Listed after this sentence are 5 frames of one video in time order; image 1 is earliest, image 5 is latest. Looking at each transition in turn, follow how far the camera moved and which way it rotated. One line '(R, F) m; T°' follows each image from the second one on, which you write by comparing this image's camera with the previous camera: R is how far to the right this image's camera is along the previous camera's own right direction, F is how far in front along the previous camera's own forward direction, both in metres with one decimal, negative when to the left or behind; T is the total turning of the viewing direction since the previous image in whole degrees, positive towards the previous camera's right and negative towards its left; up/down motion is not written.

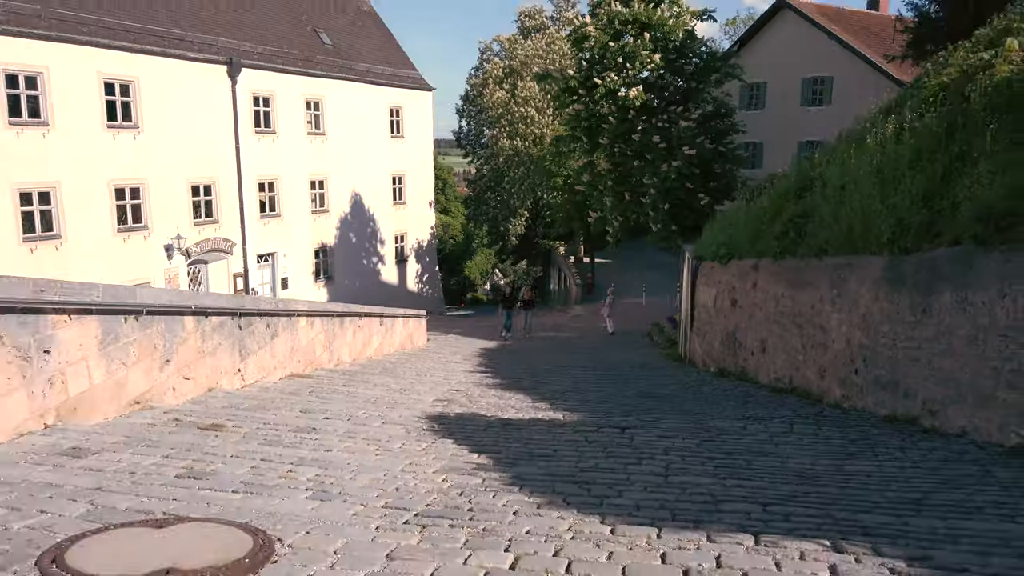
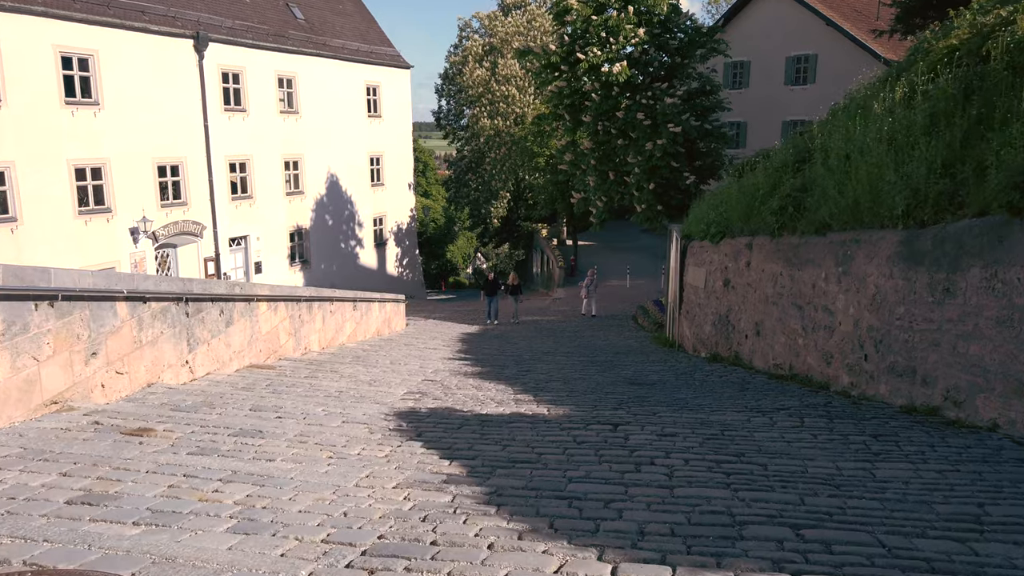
(0.0, +0.9) m; +1°
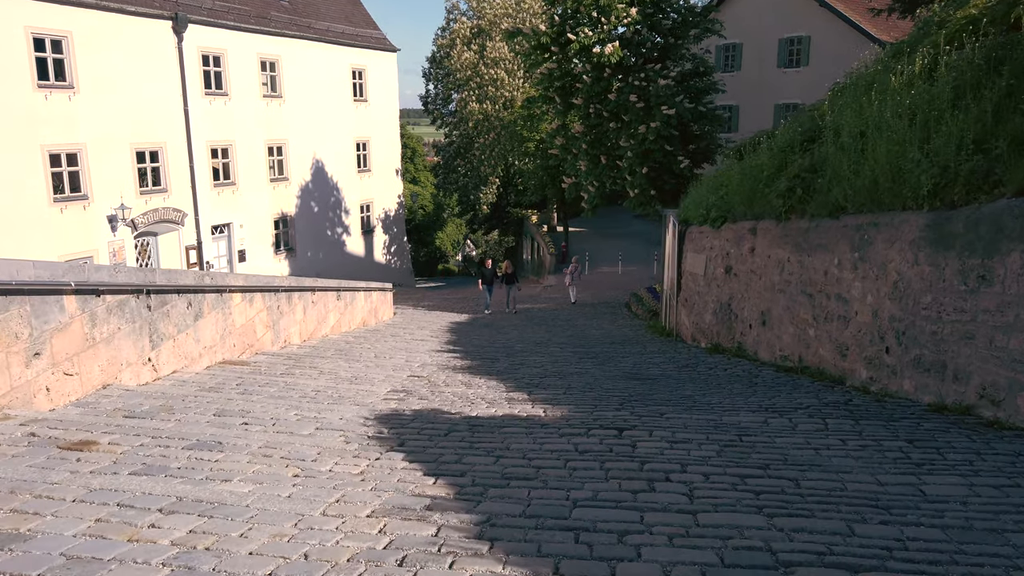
(0.0, +0.7) m; +1°
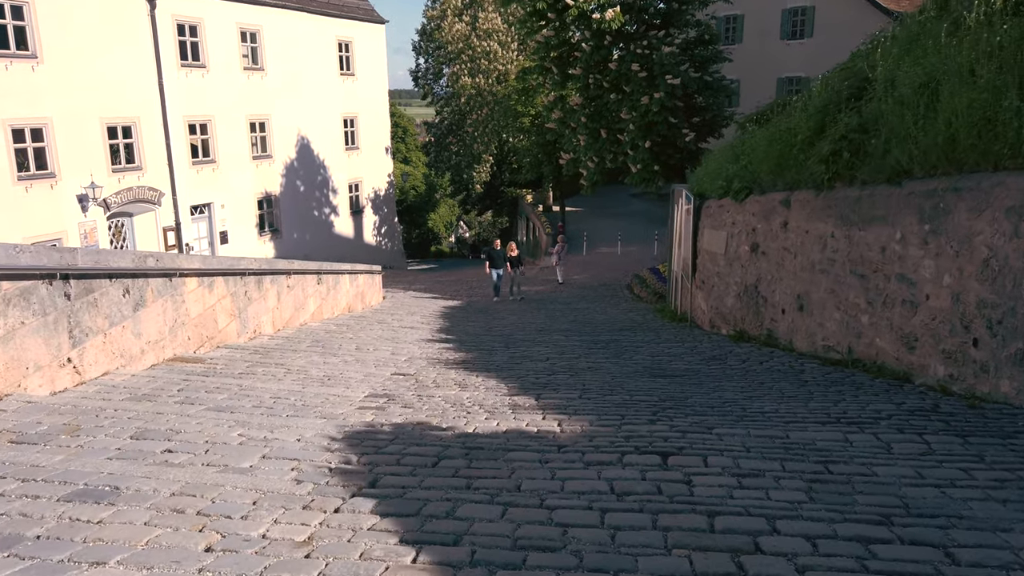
(-0.1, +1.4) m; +1°
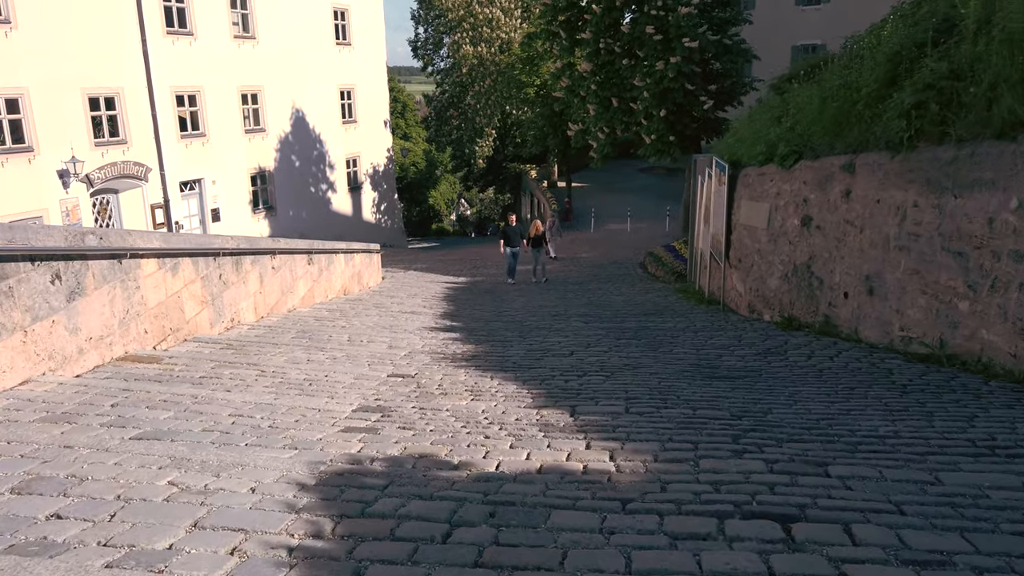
(-0.2, +1.4) m; 0°
